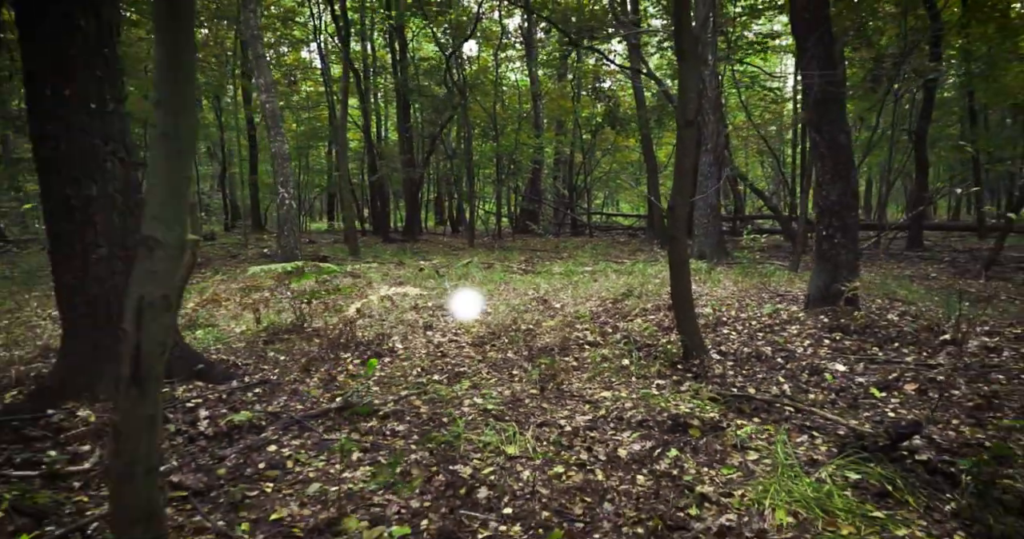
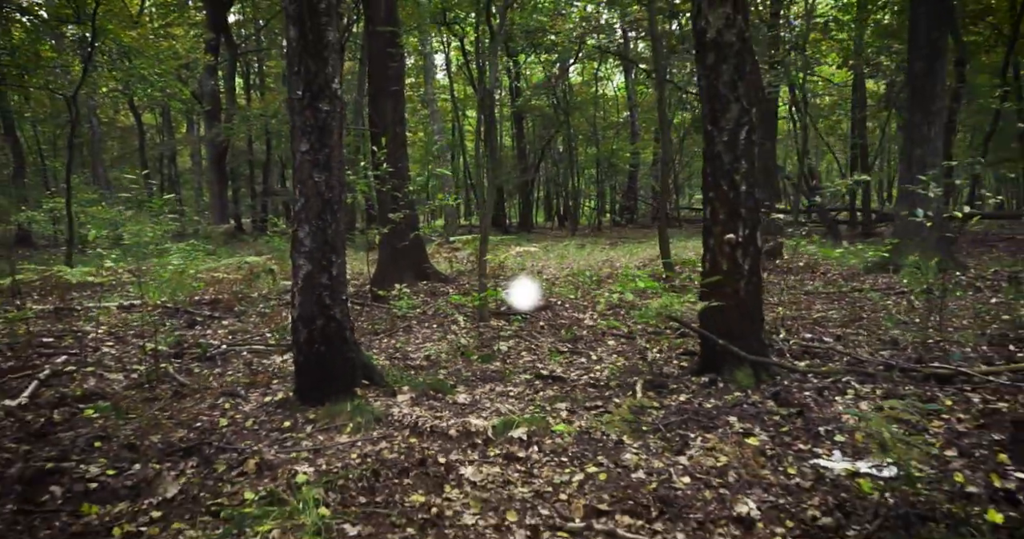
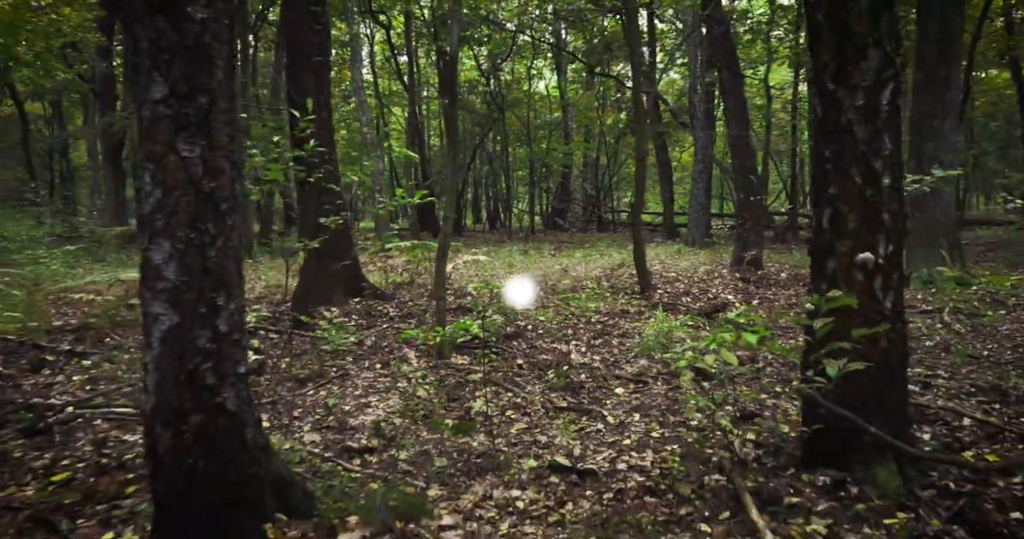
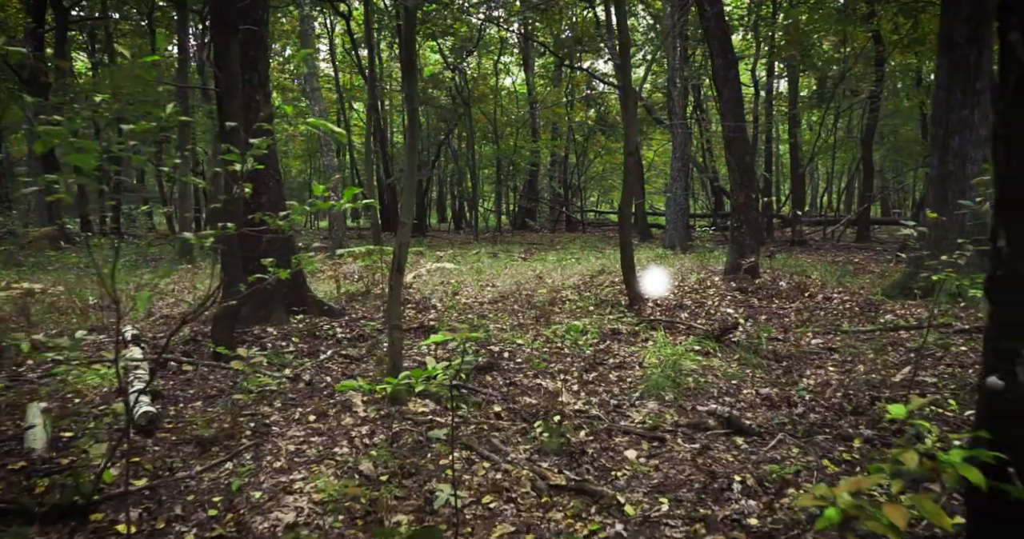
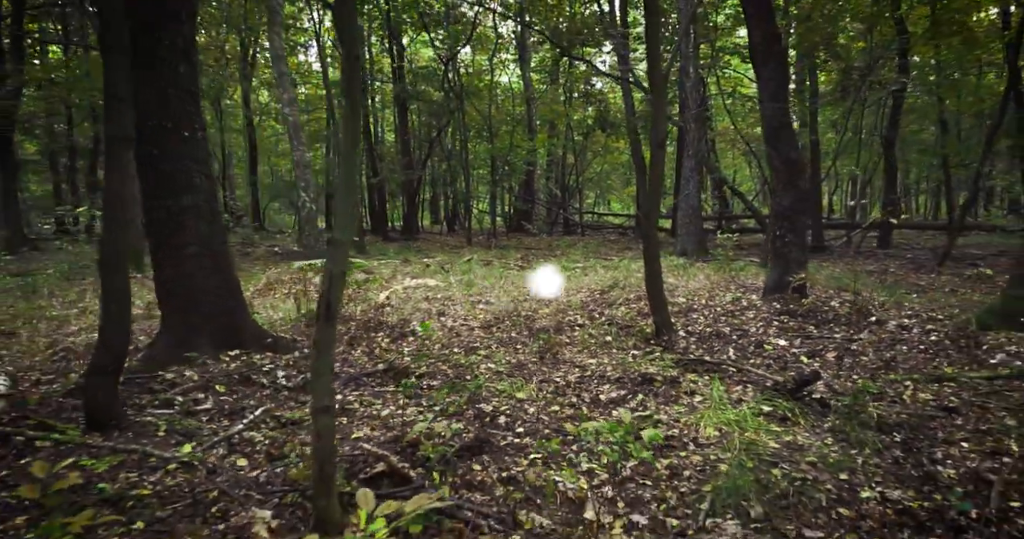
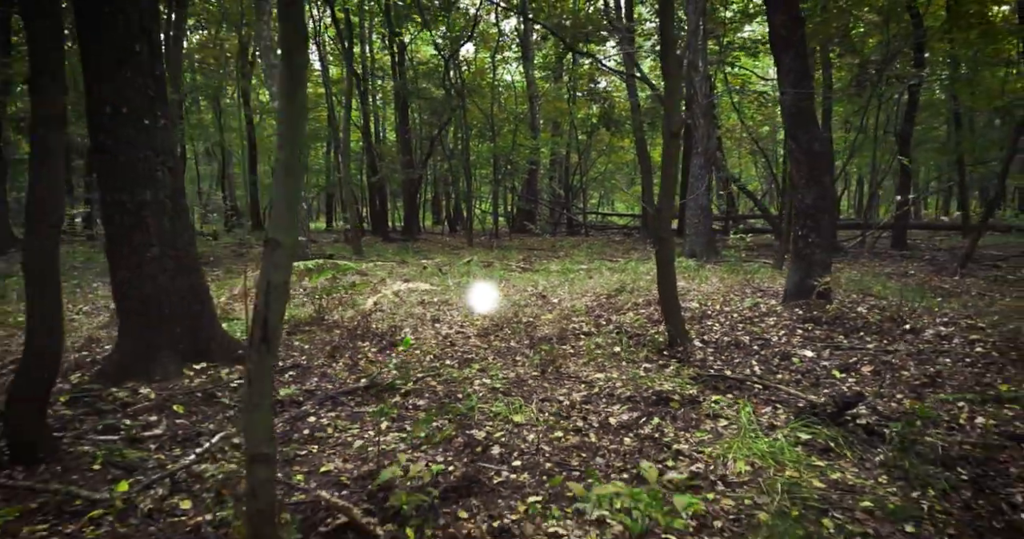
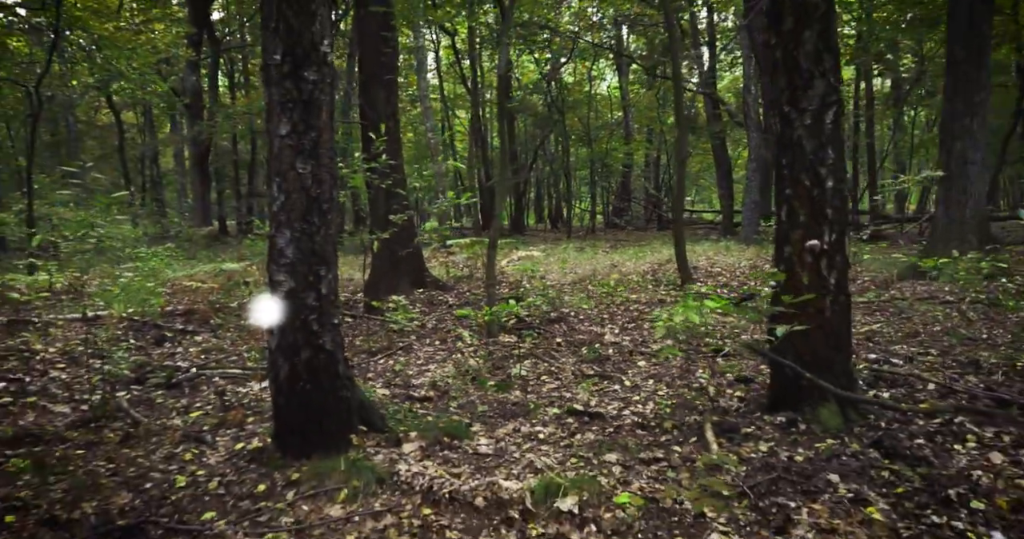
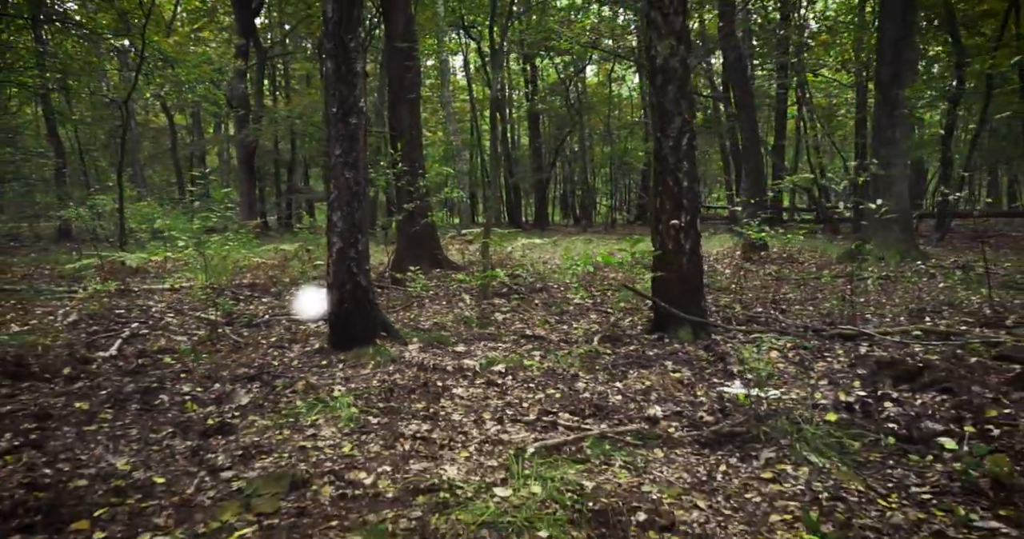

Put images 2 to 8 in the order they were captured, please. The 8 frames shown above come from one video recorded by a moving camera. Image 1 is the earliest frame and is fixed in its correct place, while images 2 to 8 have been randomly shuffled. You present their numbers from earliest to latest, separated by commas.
6, 5, 4, 3, 7, 2, 8
